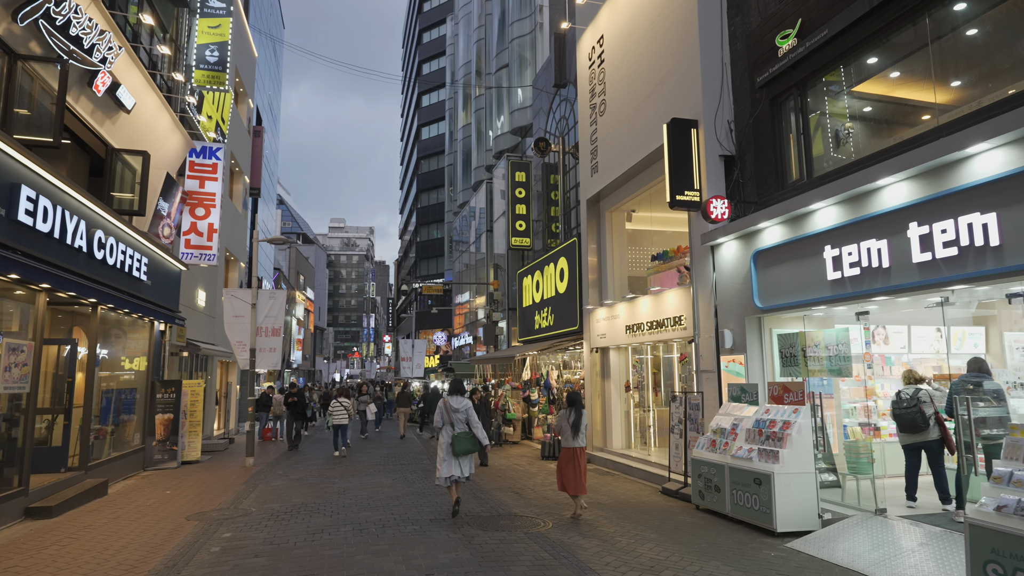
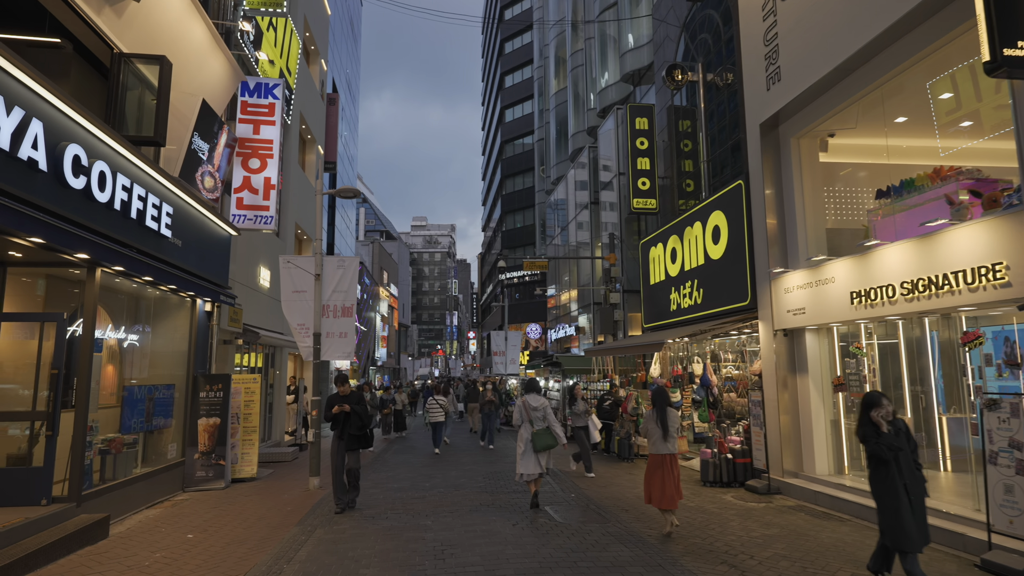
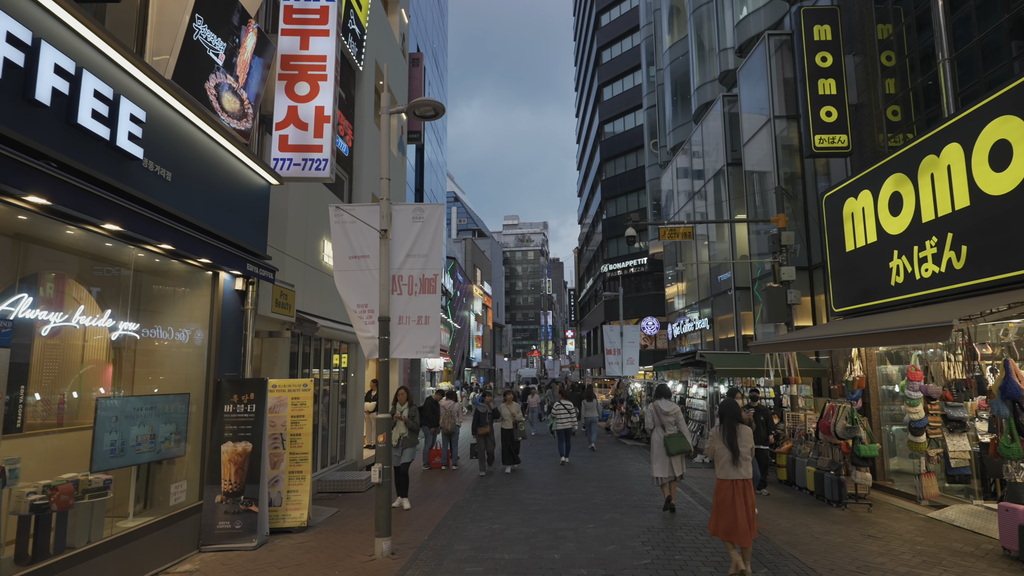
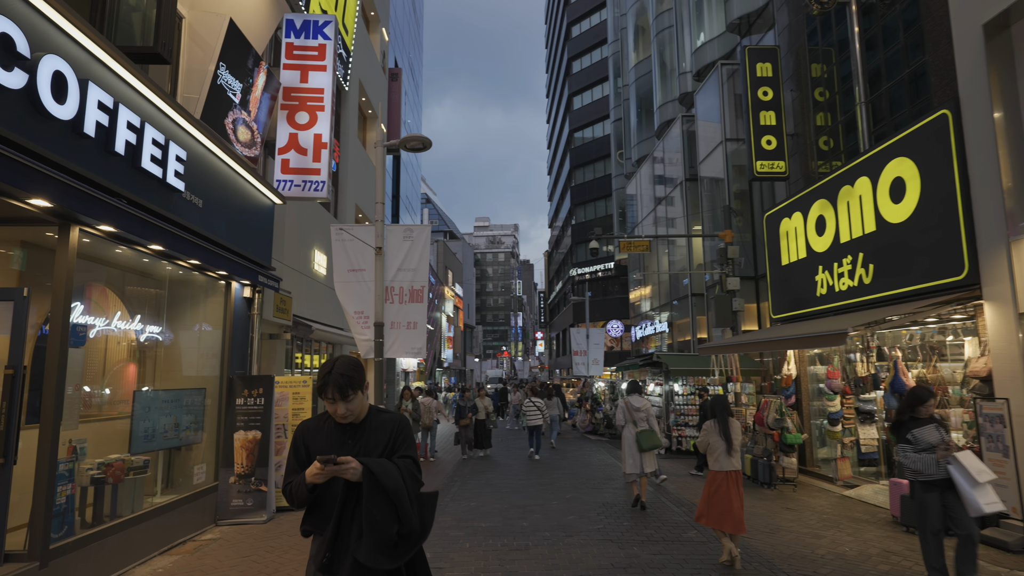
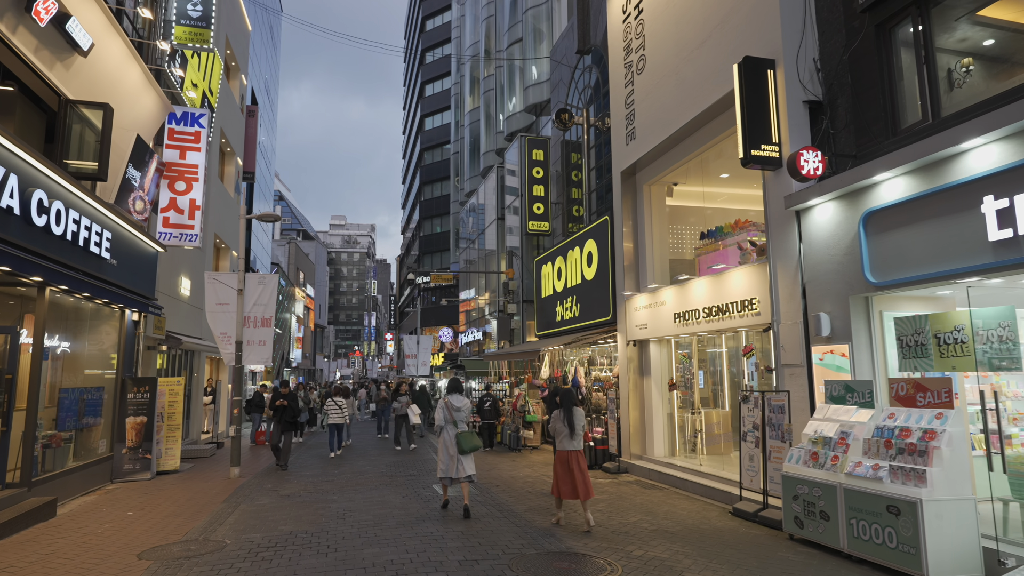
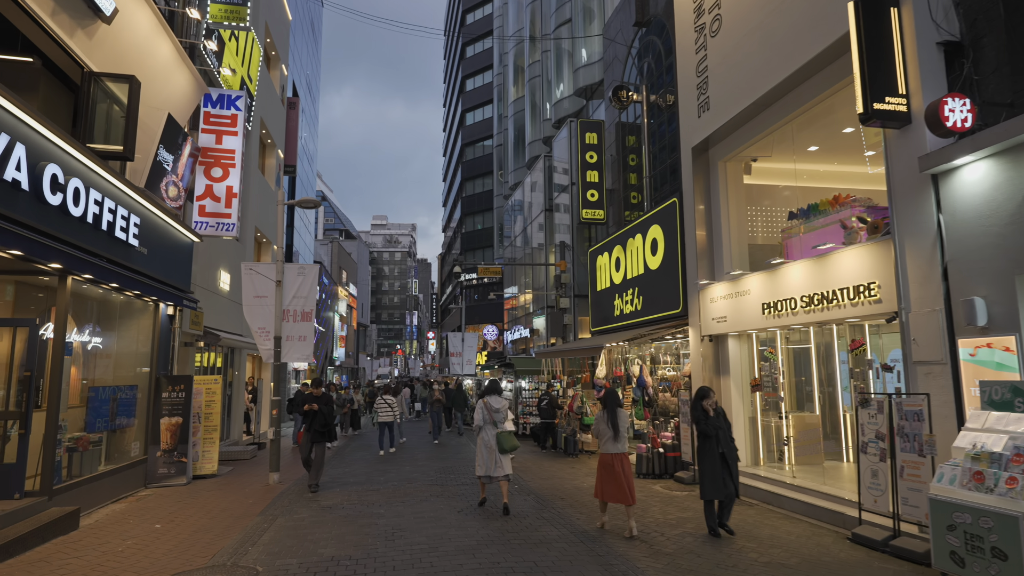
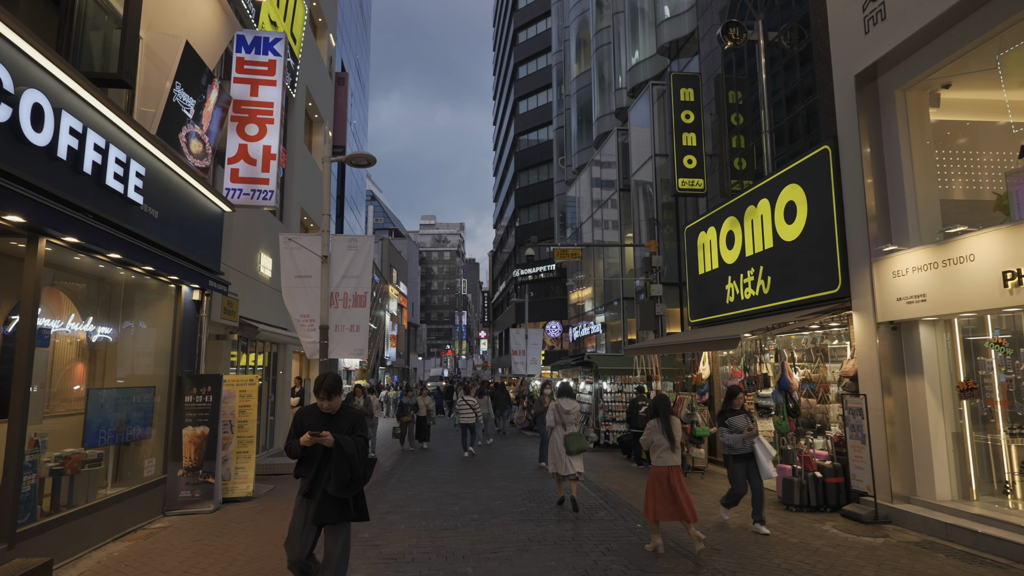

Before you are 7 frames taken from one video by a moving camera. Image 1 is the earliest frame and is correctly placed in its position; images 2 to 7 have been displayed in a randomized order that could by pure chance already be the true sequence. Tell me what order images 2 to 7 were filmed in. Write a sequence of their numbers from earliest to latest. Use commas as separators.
5, 6, 2, 7, 4, 3
